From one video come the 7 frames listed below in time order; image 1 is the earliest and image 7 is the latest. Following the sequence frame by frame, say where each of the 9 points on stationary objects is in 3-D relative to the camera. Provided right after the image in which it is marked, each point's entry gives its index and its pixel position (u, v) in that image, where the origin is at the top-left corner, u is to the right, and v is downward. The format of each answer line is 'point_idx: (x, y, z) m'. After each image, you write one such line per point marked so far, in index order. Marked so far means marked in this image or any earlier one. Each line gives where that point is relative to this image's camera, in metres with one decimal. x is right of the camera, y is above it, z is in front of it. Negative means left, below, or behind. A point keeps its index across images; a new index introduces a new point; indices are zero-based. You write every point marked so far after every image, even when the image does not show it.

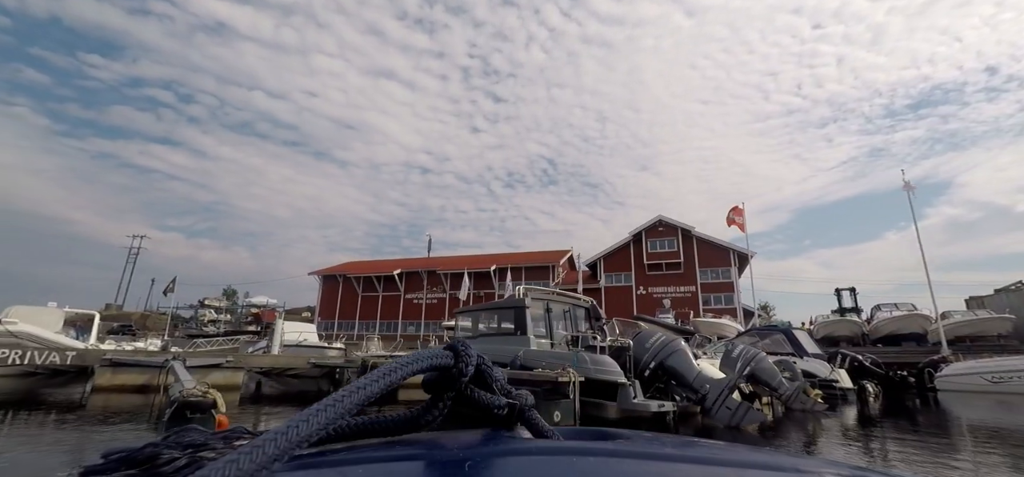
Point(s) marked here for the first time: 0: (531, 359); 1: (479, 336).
0: (+0.3, -1.5, +5.6) m
1: (-0.5, -1.5, +6.9) m
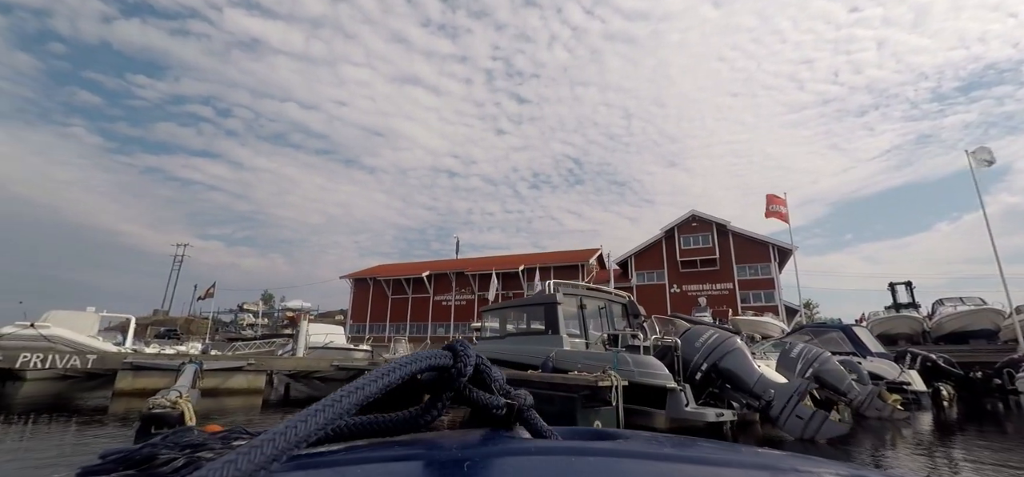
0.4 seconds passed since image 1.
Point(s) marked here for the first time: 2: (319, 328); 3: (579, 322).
0: (+0.7, -1.4, +5.2) m
1: (0.0, -1.4, +6.6) m
2: (-4.9, -2.2, +11.1) m
3: (+0.9, -1.1, +5.9) m
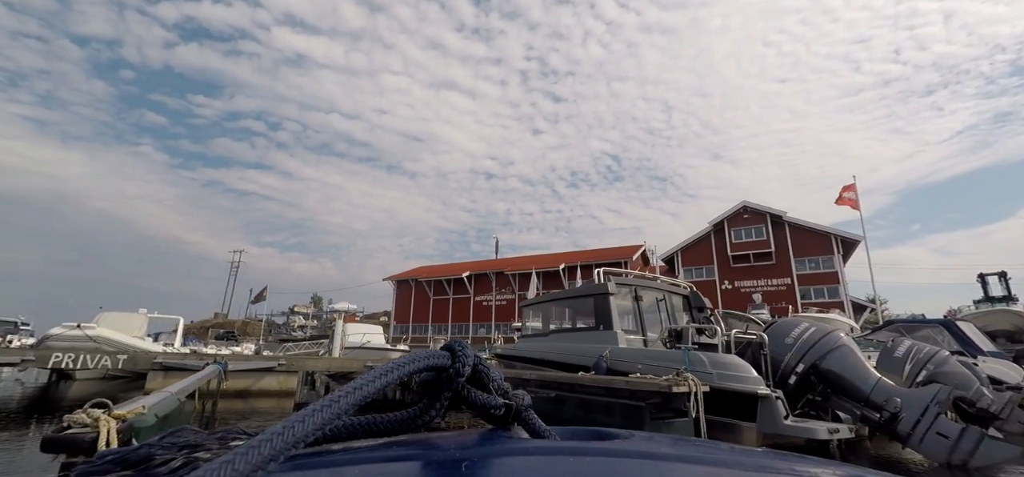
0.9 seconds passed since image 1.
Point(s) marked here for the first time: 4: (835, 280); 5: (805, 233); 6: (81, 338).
0: (+1.2, -1.3, +4.7) m
1: (+0.6, -1.3, +6.1) m
2: (-3.9, -2.2, +11.0) m
3: (+1.5, -0.9, +5.3) m
4: (+13.4, -1.7, +18.6) m
5: (+13.0, +0.2, +19.8) m
6: (-5.7, -1.3, +5.9) m
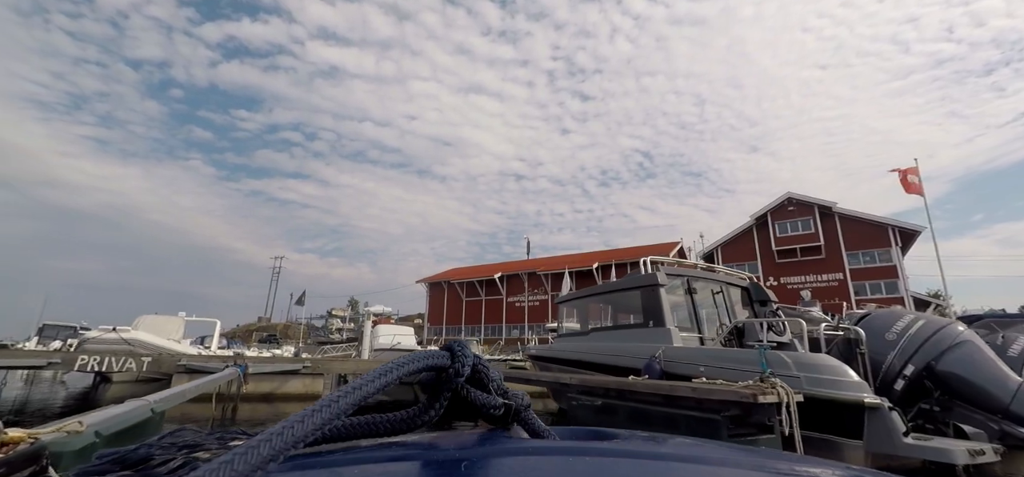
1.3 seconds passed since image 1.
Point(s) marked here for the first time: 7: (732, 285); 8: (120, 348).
0: (+1.5, -1.2, +4.3) m
1: (+1.0, -1.2, +5.7) m
2: (-3.1, -2.2, +10.9) m
3: (+1.8, -0.8, +4.8) m
4: (+14.7, -1.4, +17.3) m
5: (+14.3, +0.6, +18.5) m
6: (-5.2, -1.4, +5.9) m
7: (+2.5, -0.6, +5.3) m
8: (-5.2, -1.4, +5.9) m
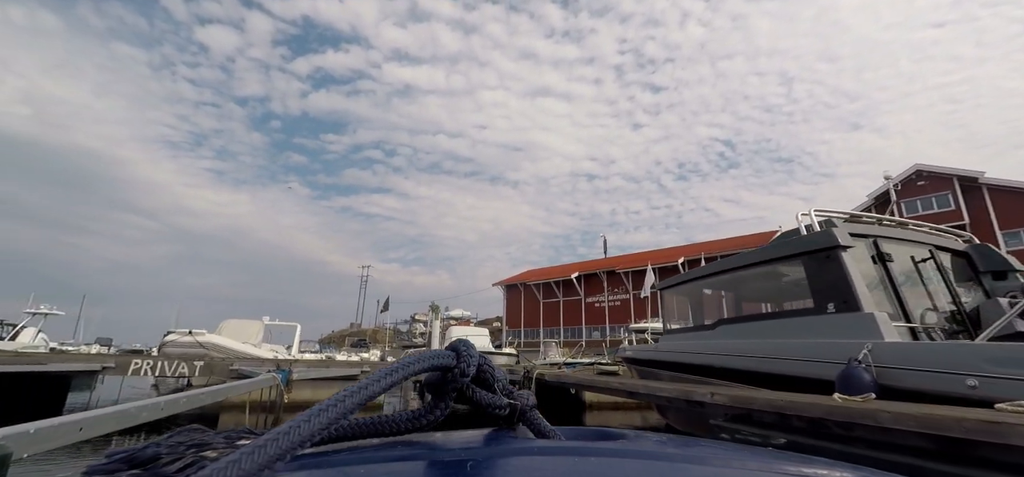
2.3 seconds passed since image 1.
0: (+2.2, -0.9, +3.1) m
1: (+1.9, -1.0, +4.6) m
2: (-1.2, -2.2, +10.4) m
3: (+2.6, -0.5, +3.7) m
4: (+17.4, -0.5, +13.8) m
5: (+17.0, +1.4, +15.1) m
6: (-4.2, -1.4, +5.8) m
7: (+3.3, -0.2, +4.0) m
8: (-4.2, -1.5, +5.9) m
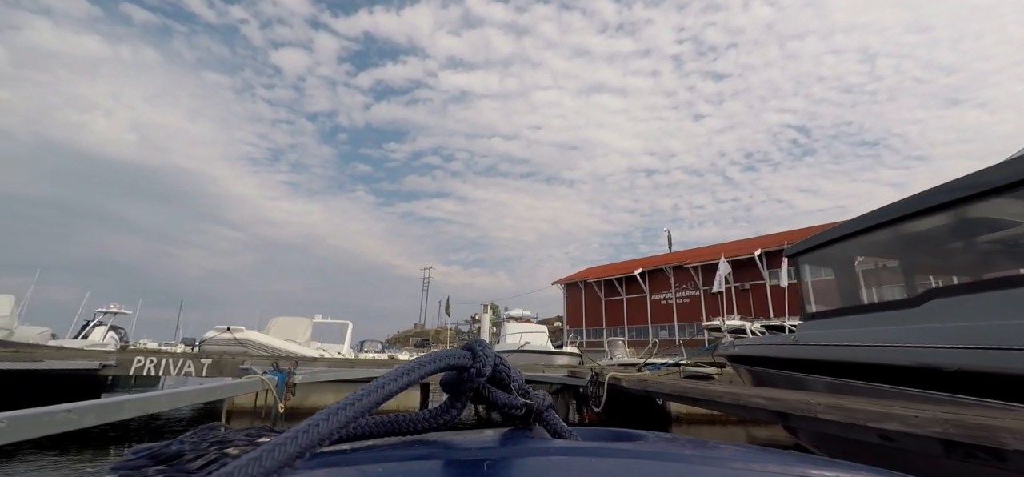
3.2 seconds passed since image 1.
0: (+2.5, -0.6, +2.0) m
1: (+2.4, -0.7, +3.5) m
2: (+0.1, -1.9, +9.6) m
3: (+2.9, -0.2, +2.5) m
4: (+18.9, +0.2, +10.6) m
5: (+18.7, +2.2, +11.9) m
6: (-3.4, -1.3, +5.5) m
7: (+3.7, +0.1, +2.7) m
8: (-3.4, -1.4, +5.5) m
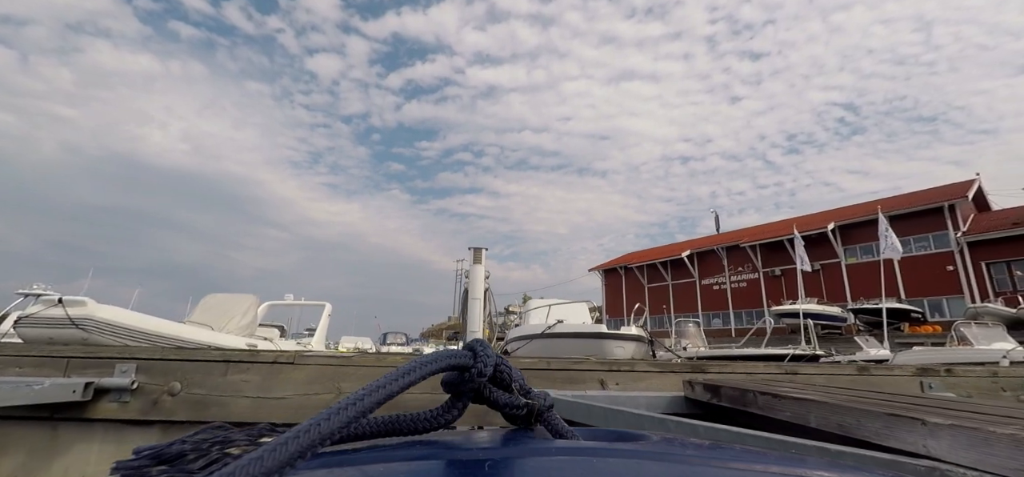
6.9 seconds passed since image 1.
0: (+2.3, +0.1, -0.6) m
1: (+2.4, +0.1, +0.9) m
2: (+0.6, -1.2, +7.2) m
3: (+2.8, +0.5, -0.1) m
4: (+19.3, +1.5, +6.8) m
5: (+19.1, +3.5, +8.1) m
6: (-3.3, -0.7, +3.4) m
7: (+3.6, +0.9, 0.0) m
8: (-3.3, -0.7, +3.4) m
